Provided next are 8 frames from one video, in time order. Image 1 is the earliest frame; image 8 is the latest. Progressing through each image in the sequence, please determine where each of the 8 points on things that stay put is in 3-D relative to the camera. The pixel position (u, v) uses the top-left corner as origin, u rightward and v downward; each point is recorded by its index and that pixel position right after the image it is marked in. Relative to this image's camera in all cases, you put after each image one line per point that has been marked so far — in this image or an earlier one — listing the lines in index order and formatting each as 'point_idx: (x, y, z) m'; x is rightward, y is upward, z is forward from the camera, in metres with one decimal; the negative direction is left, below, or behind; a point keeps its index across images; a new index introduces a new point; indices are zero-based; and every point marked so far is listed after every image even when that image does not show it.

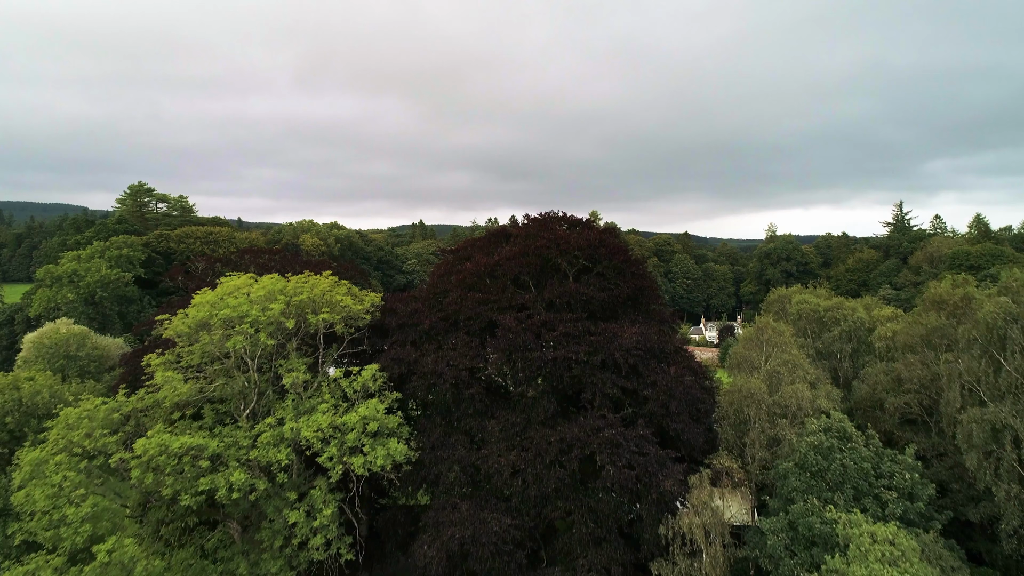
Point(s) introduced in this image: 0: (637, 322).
0: (+2.3, -0.6, +12.6) m
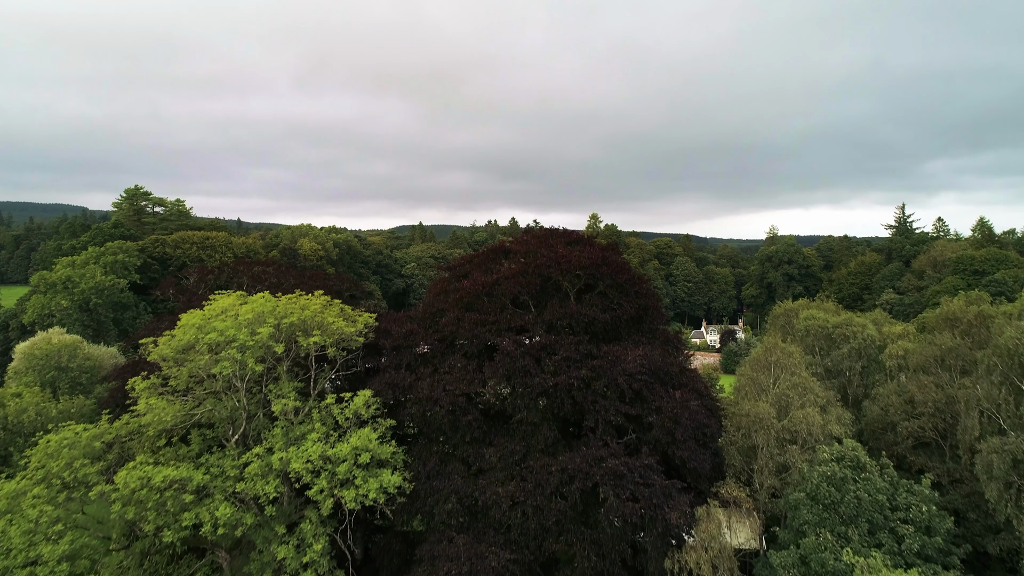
0: (+2.3, -1.0, +12.2) m
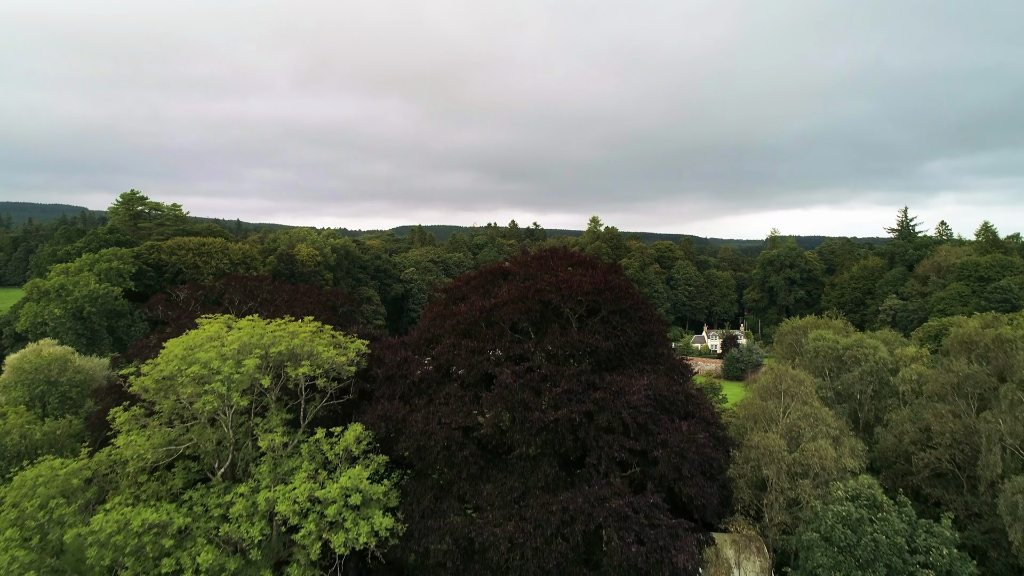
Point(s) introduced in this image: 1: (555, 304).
0: (+2.2, -1.4, +11.6) m
1: (+0.7, -0.3, +11.7) m
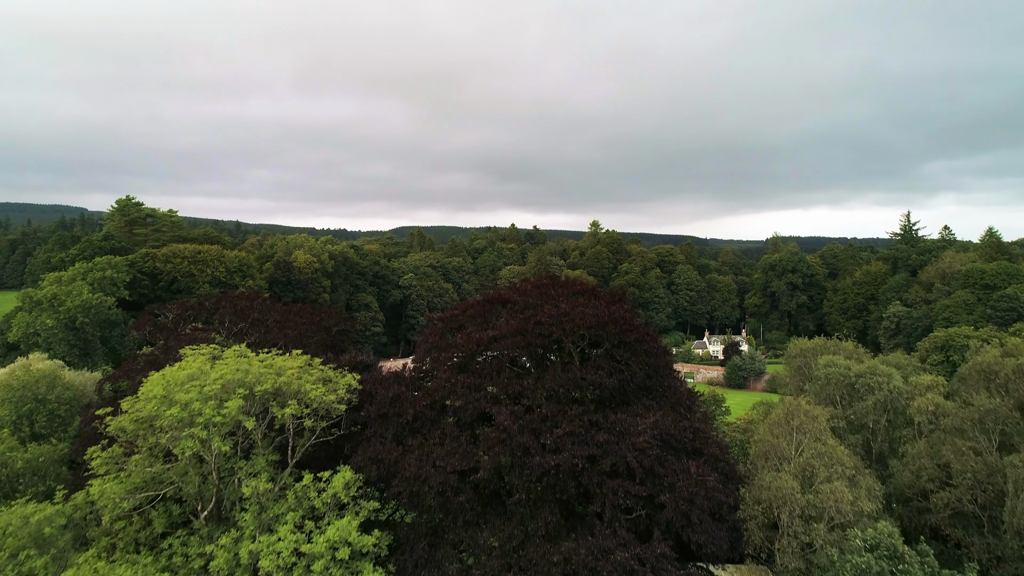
0: (+2.2, -1.9, +11.0) m
1: (+0.7, -0.8, +11.1) m
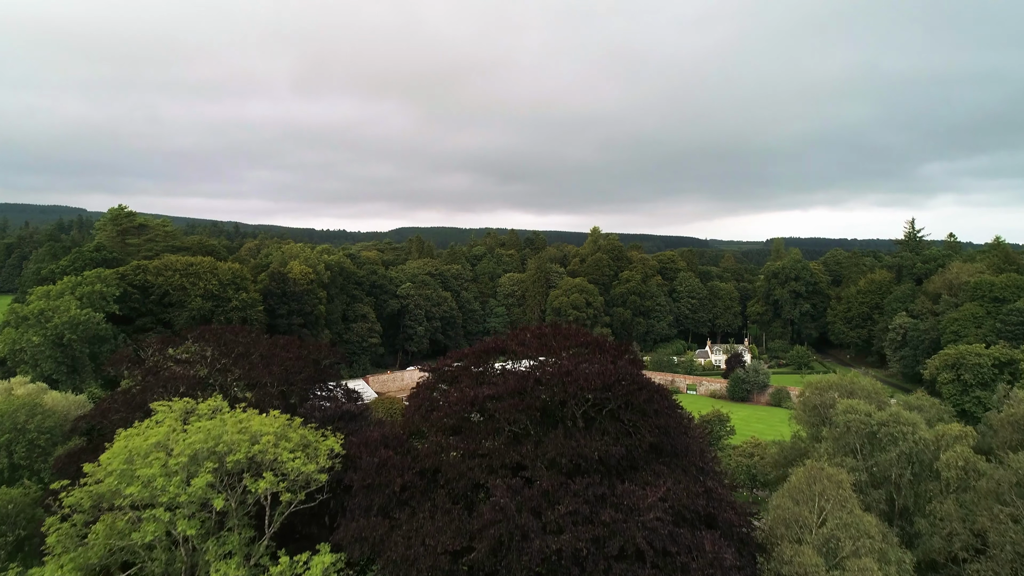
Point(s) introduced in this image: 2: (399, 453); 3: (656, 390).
0: (+2.2, -2.8, +10.1) m
1: (+0.7, -1.6, +10.1) m
2: (-1.7, -2.5, +10.5) m
3: (+2.3, -1.6, +11.1) m
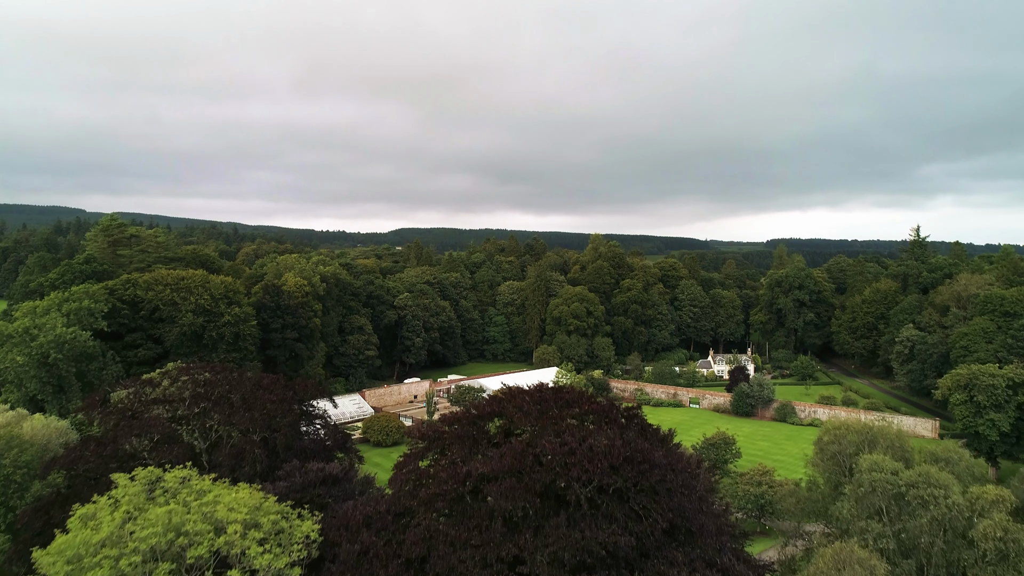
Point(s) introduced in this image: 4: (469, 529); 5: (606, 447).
0: (+2.1, -3.7, +9.0) m
1: (+0.6, -2.5, +9.1) m
2: (-1.8, -3.4, +9.5) m
3: (+2.3, -2.5, +10.0) m
4: (-0.6, -3.1, +9.1) m
5: (+1.3, -2.1, +9.5) m
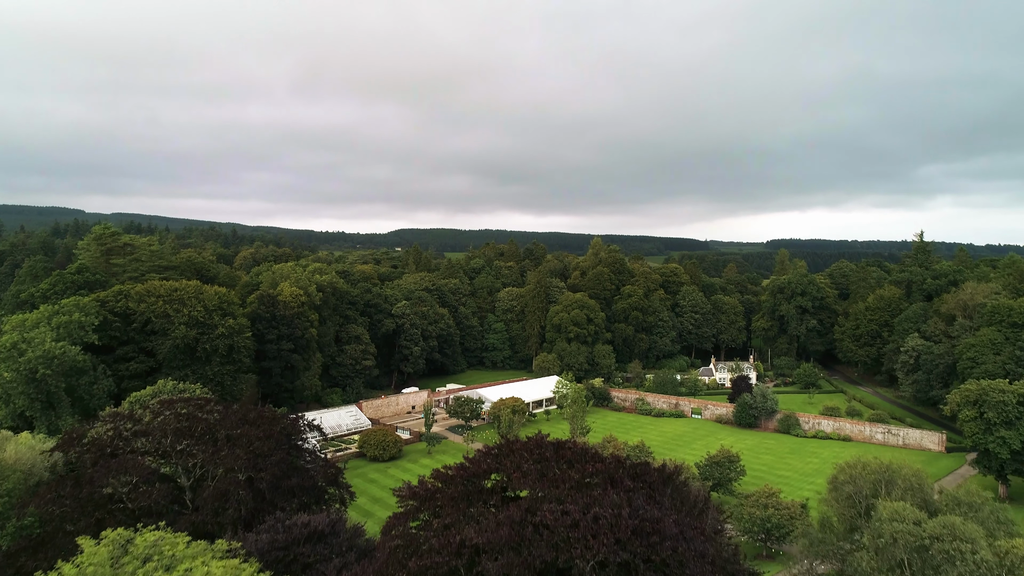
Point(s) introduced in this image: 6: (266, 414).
0: (+2.1, -4.3, +8.3) m
1: (+0.6, -3.2, +8.3) m
2: (-1.8, -4.1, +8.7) m
3: (+2.2, -3.2, +9.2) m
4: (-0.6, -3.8, +8.4) m
5: (+1.3, -2.8, +8.7) m
6: (-6.1, -3.1, +17.3) m
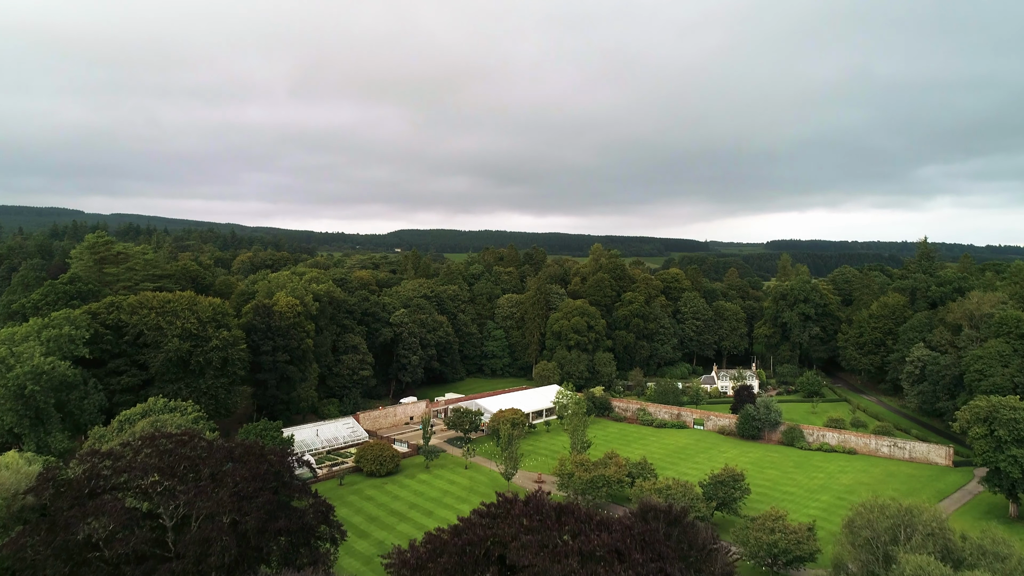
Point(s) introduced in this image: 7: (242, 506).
0: (+2.1, -5.0, +7.5) m
1: (+0.6, -3.9, +7.6) m
2: (-1.8, -4.7, +7.9) m
3: (+2.2, -3.9, +8.5) m
4: (-0.6, -4.5, +7.6) m
5: (+1.2, -3.5, +7.9) m
6: (-6.1, -3.7, +16.5) m
7: (-5.6, -4.5, +14.3) m
